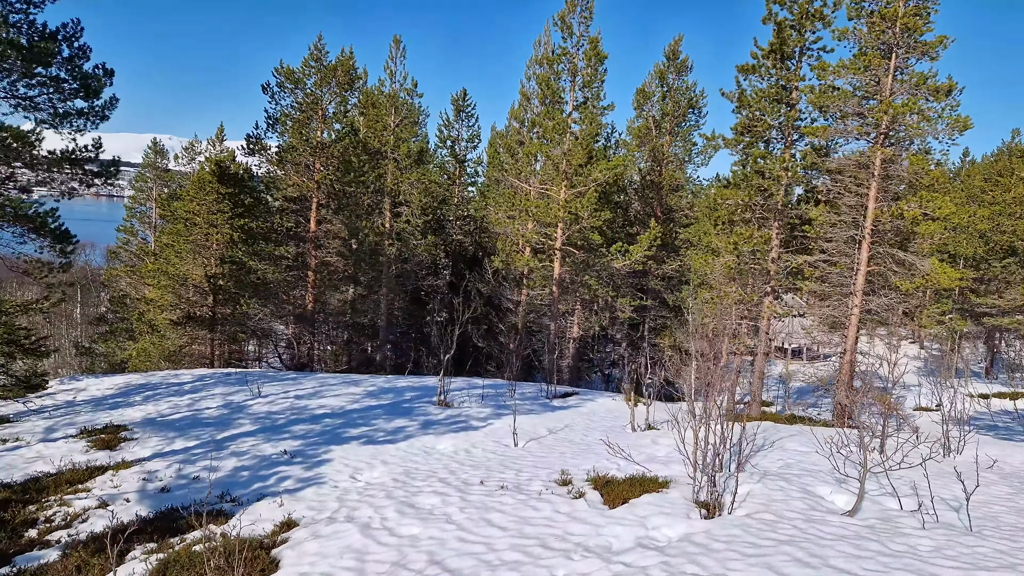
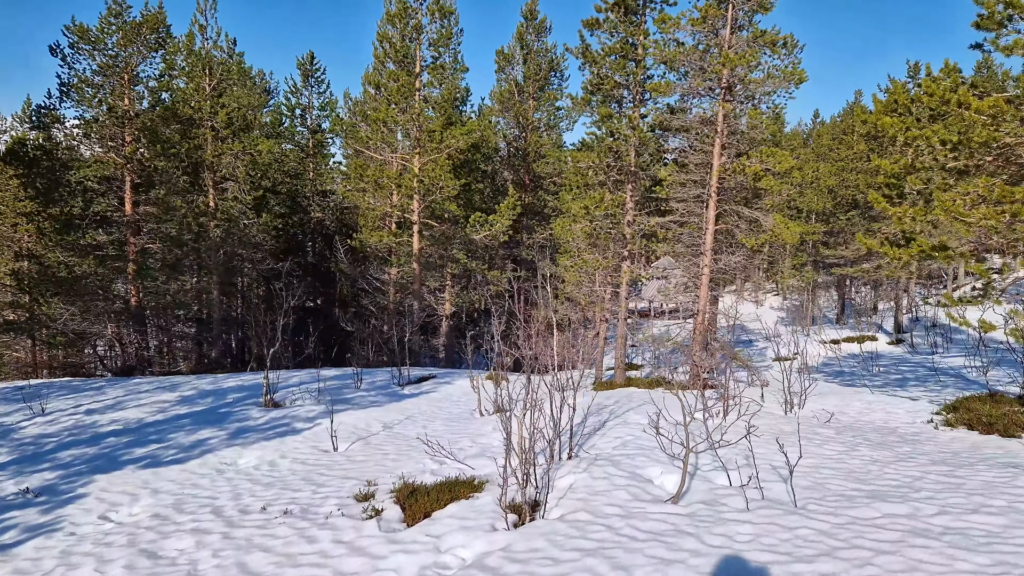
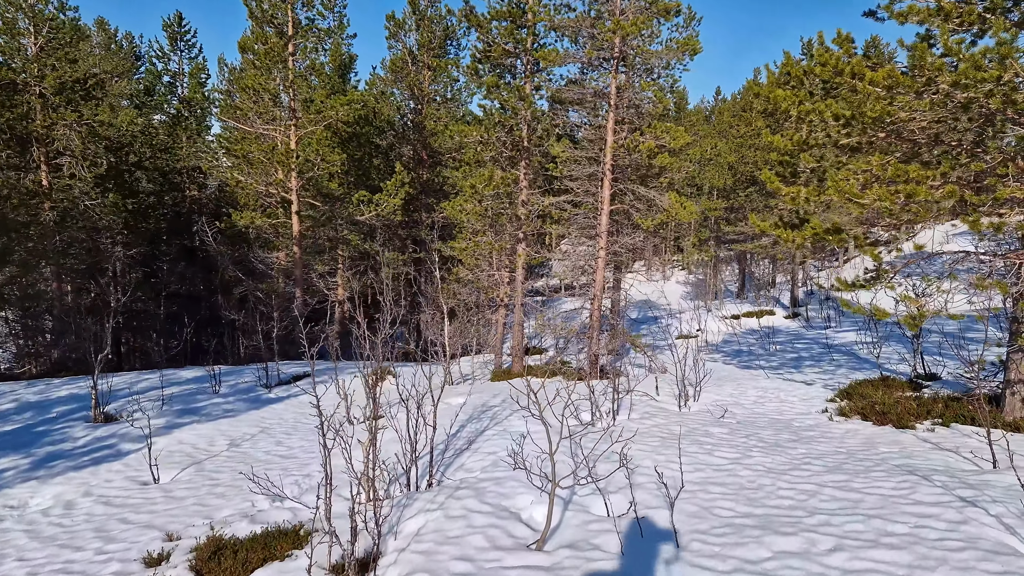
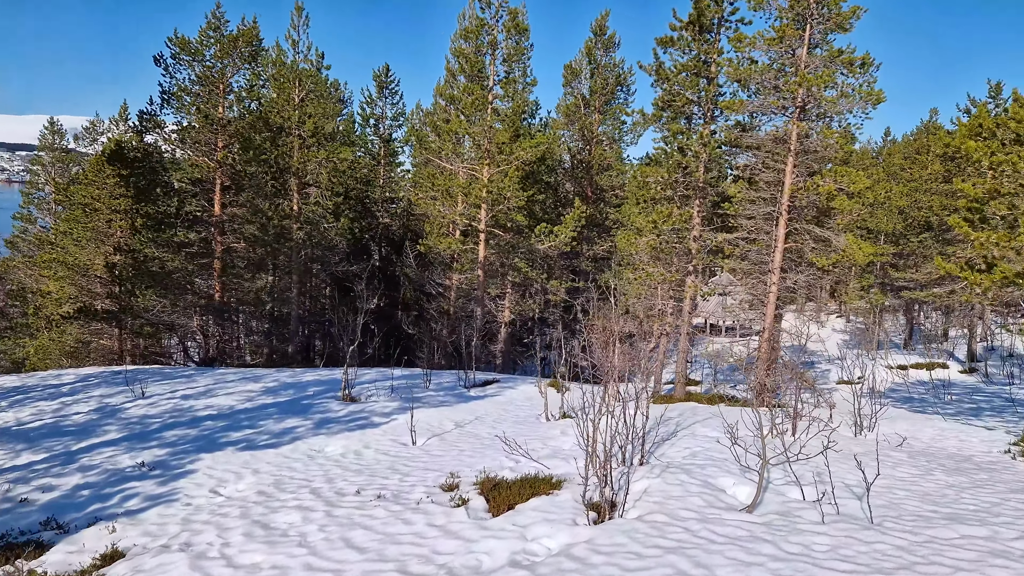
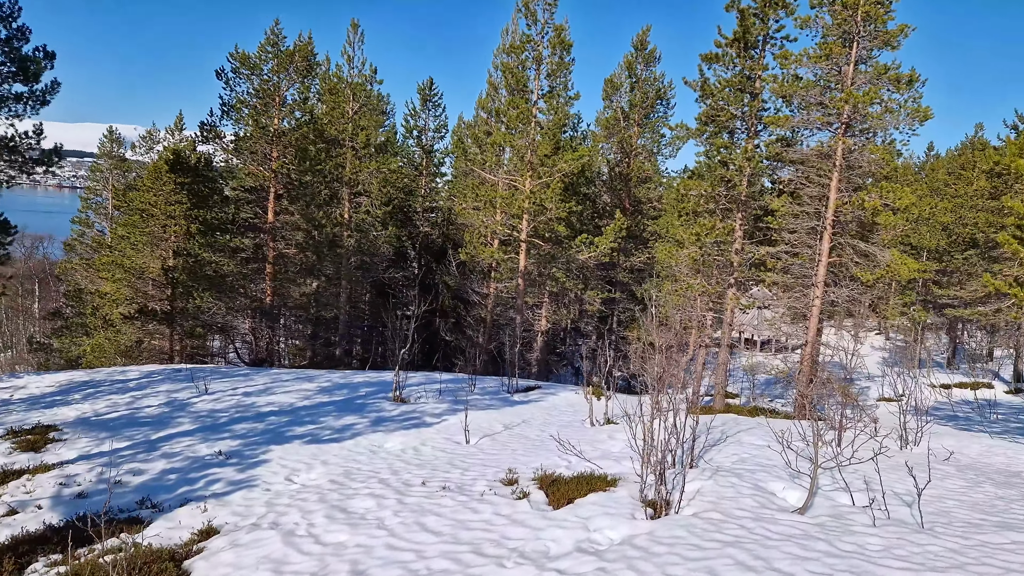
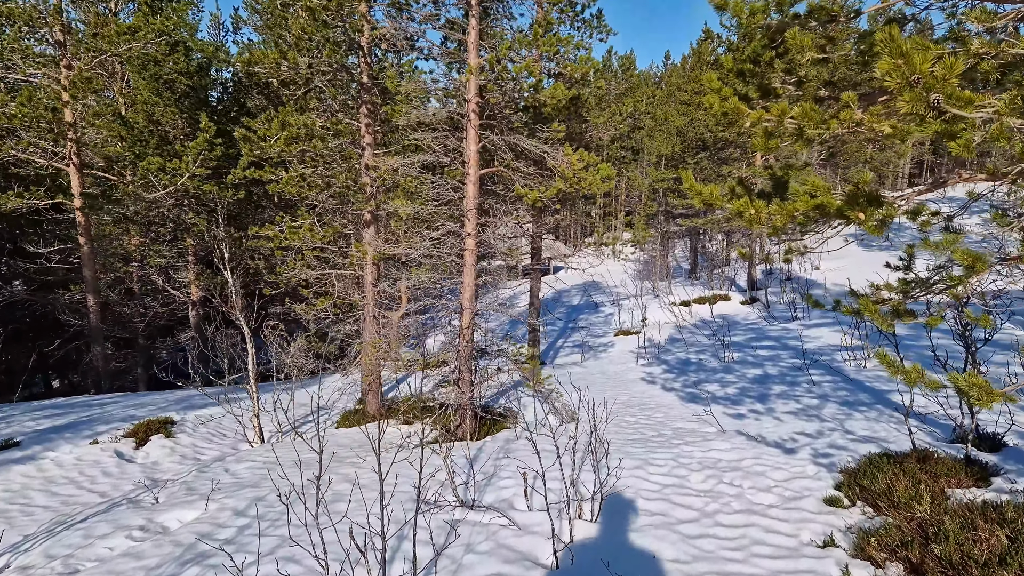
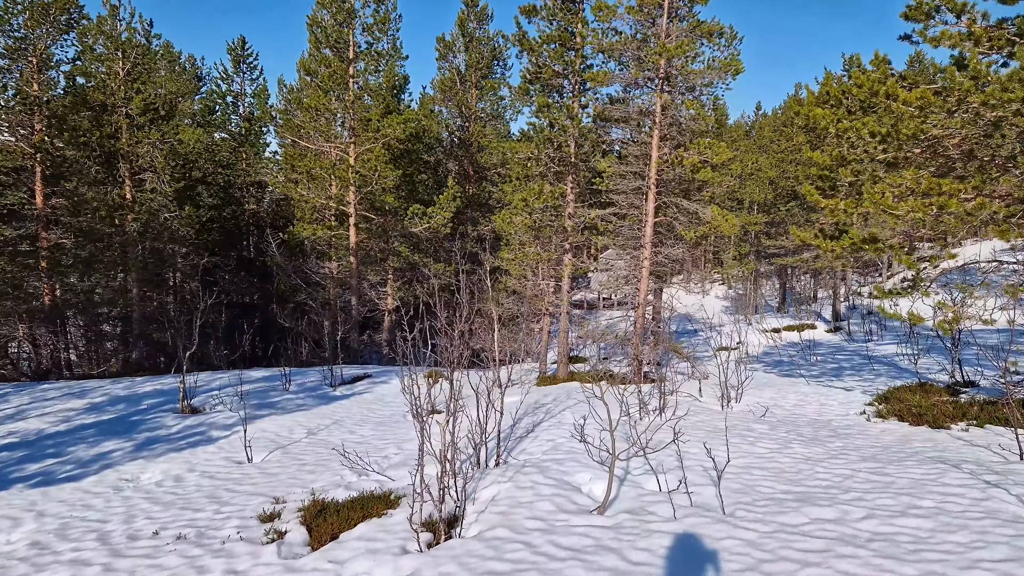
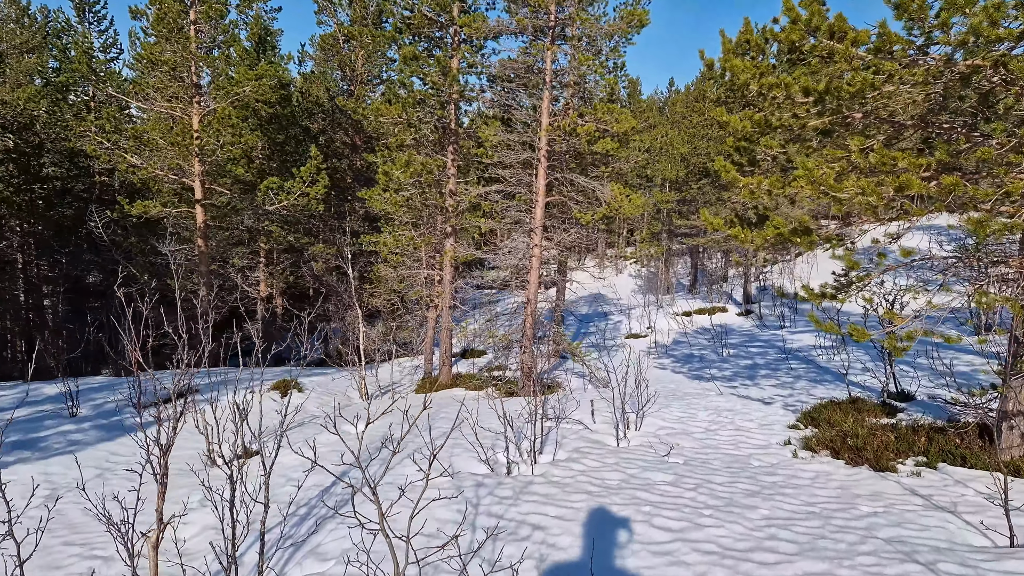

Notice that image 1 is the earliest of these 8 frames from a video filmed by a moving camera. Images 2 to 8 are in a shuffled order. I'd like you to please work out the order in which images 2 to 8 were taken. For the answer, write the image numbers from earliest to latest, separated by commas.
5, 4, 2, 7, 3, 8, 6
